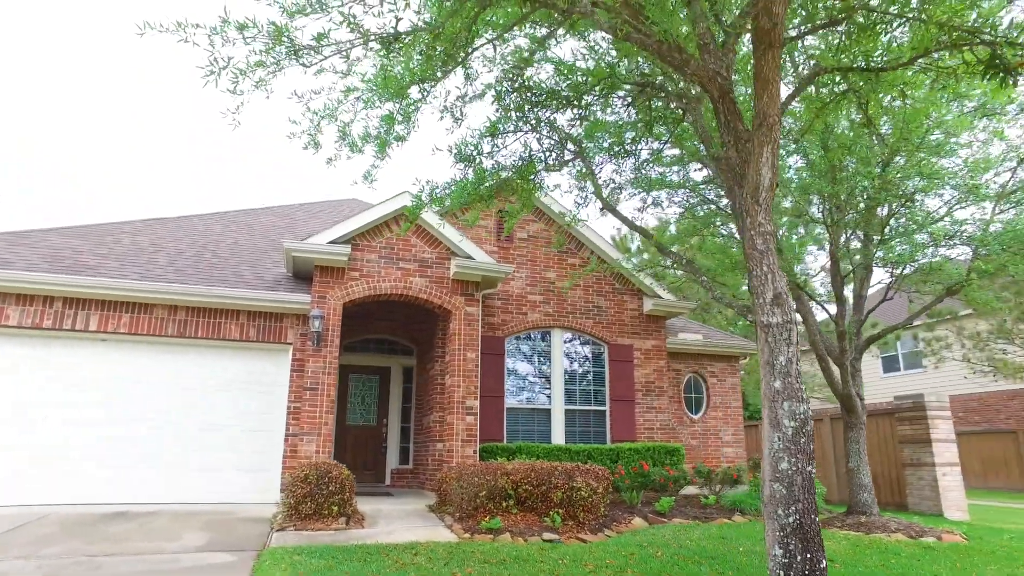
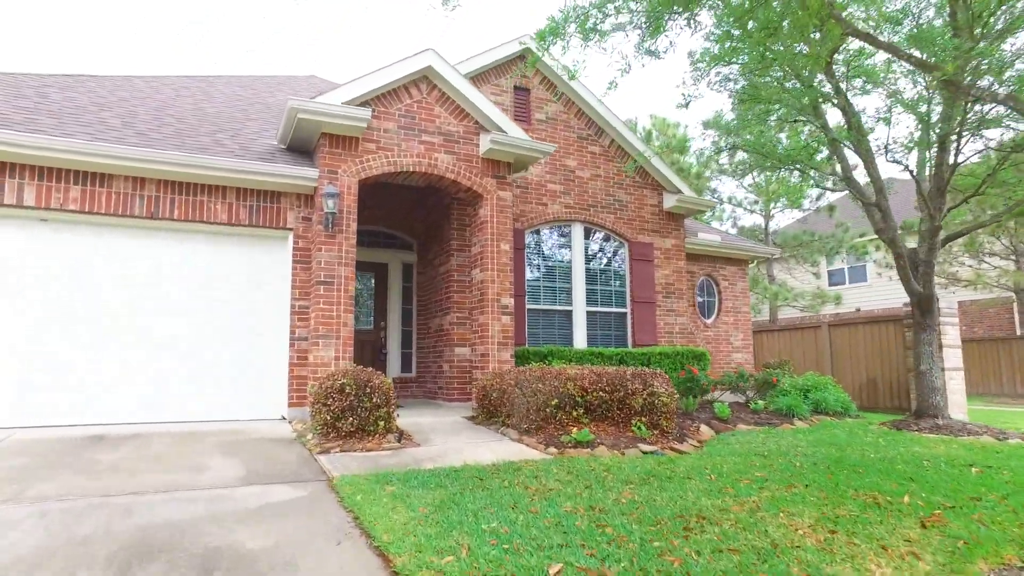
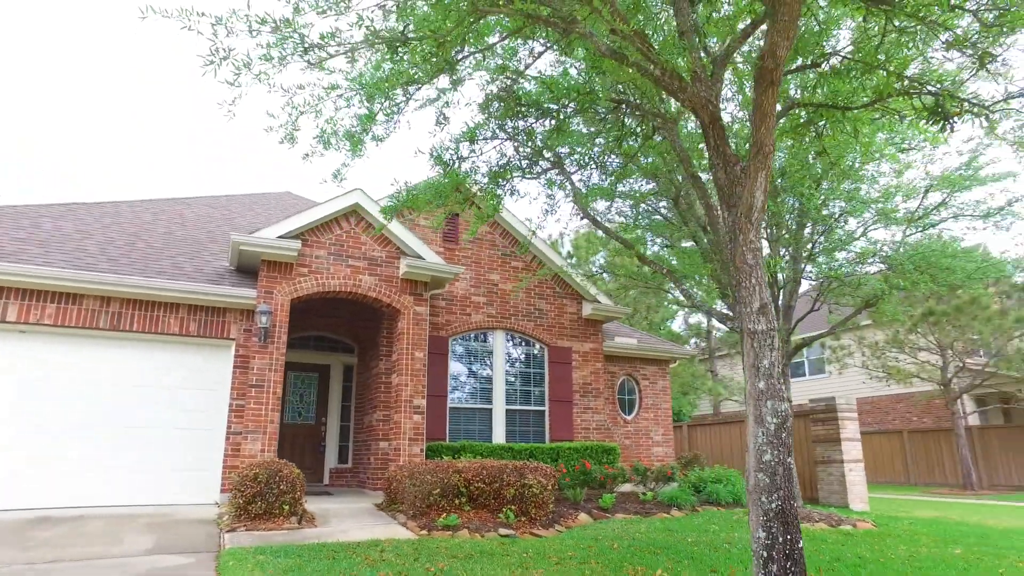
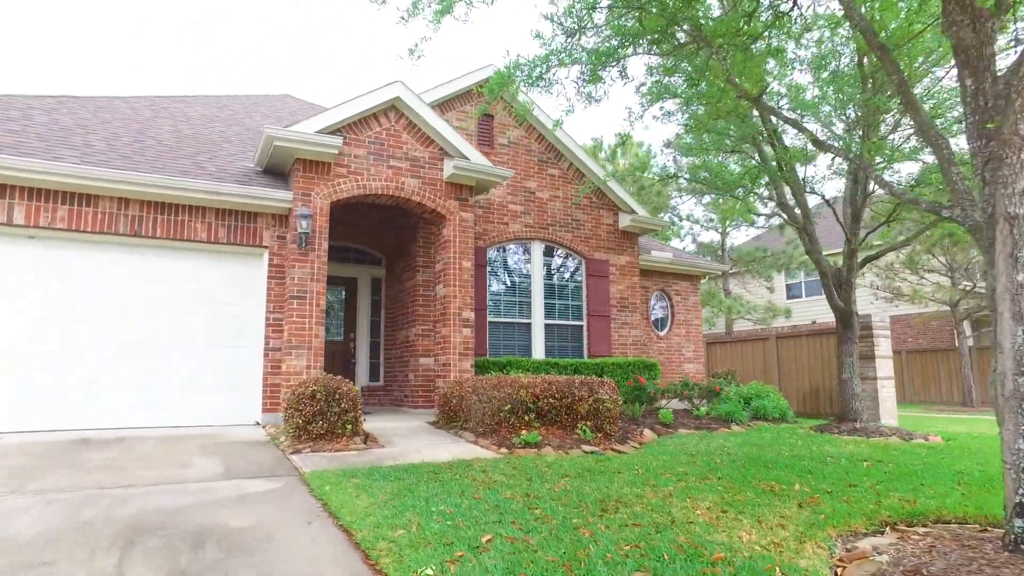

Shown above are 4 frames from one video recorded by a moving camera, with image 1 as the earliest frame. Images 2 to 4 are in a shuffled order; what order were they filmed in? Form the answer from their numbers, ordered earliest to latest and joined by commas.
3, 4, 2
